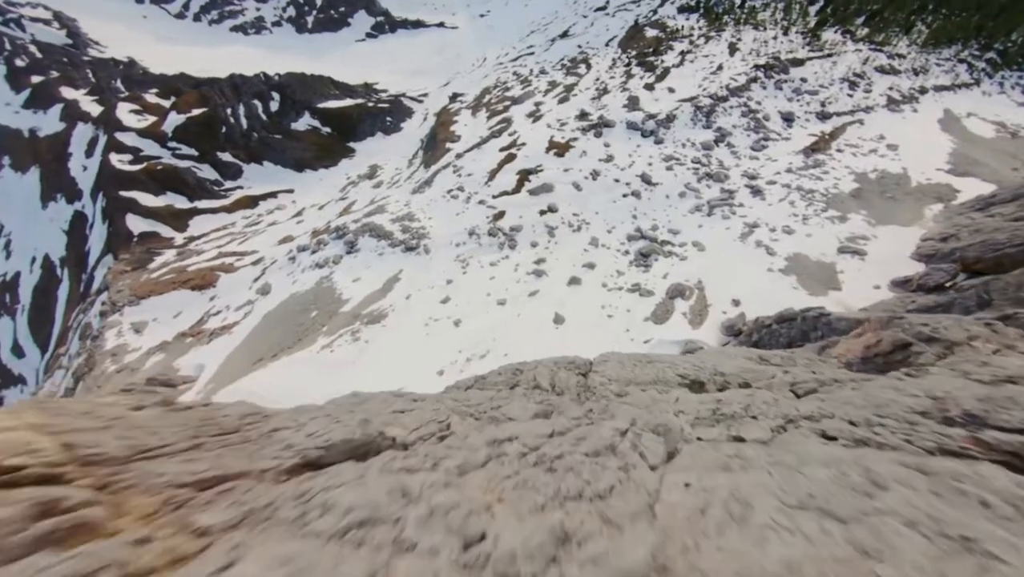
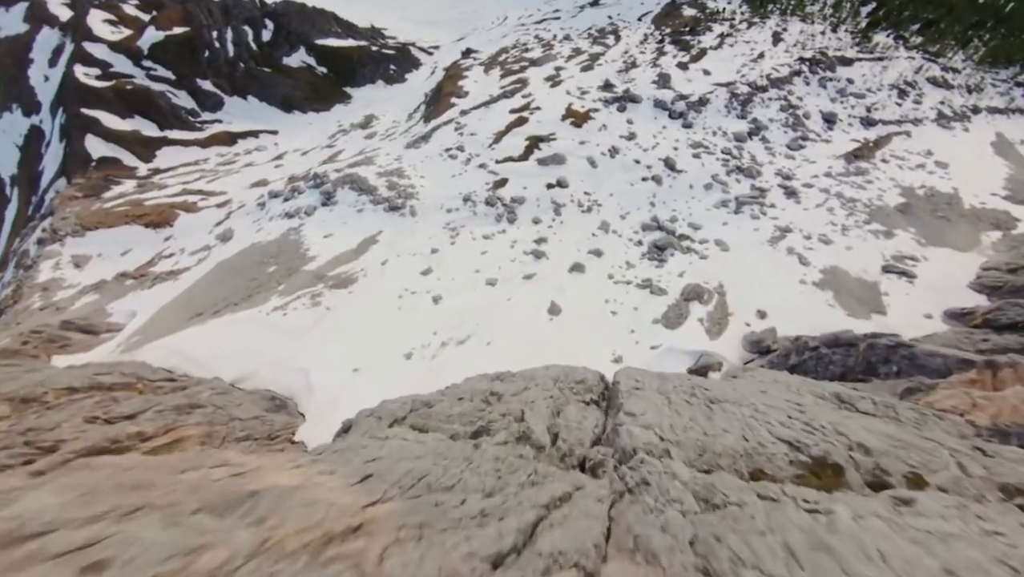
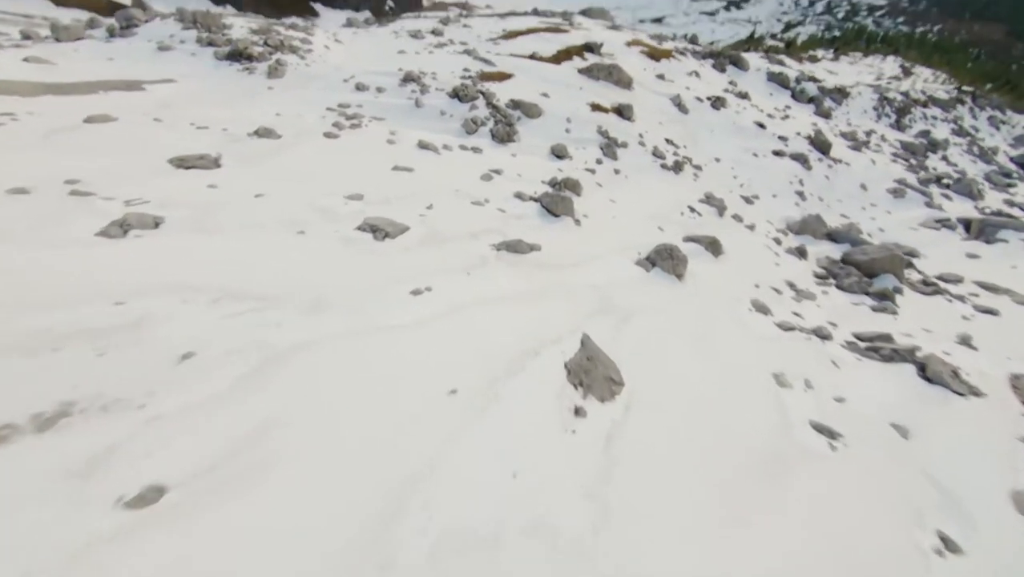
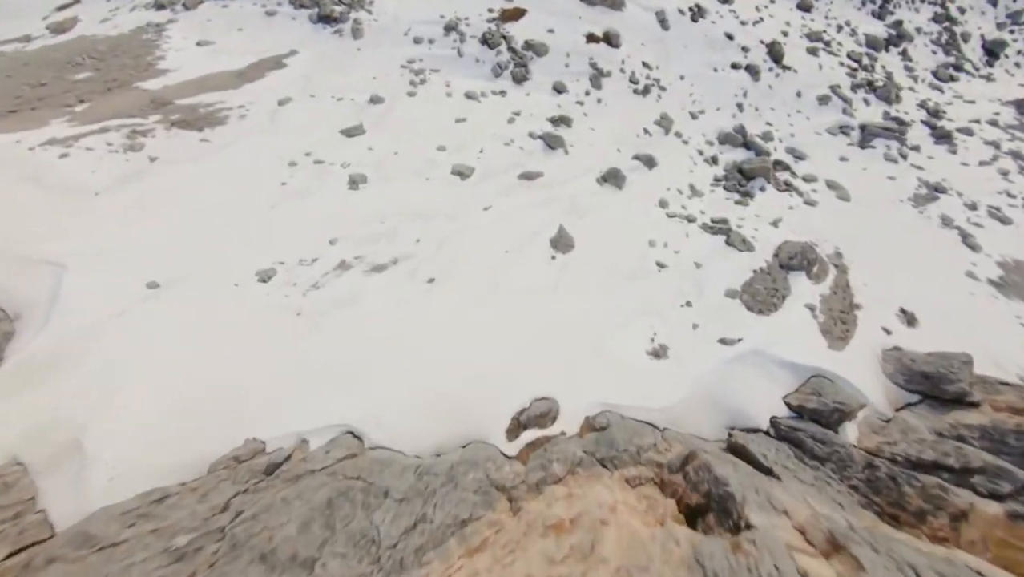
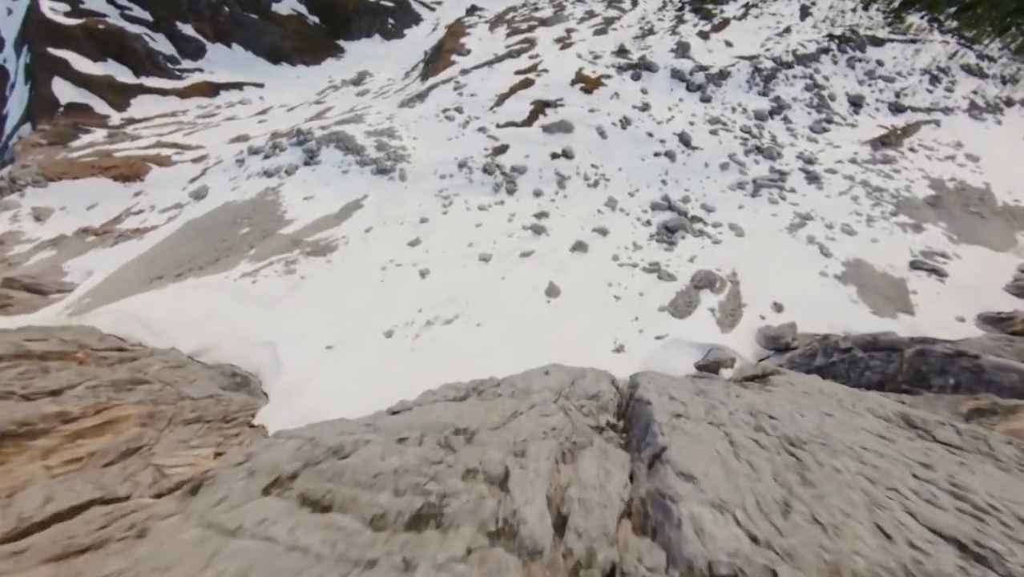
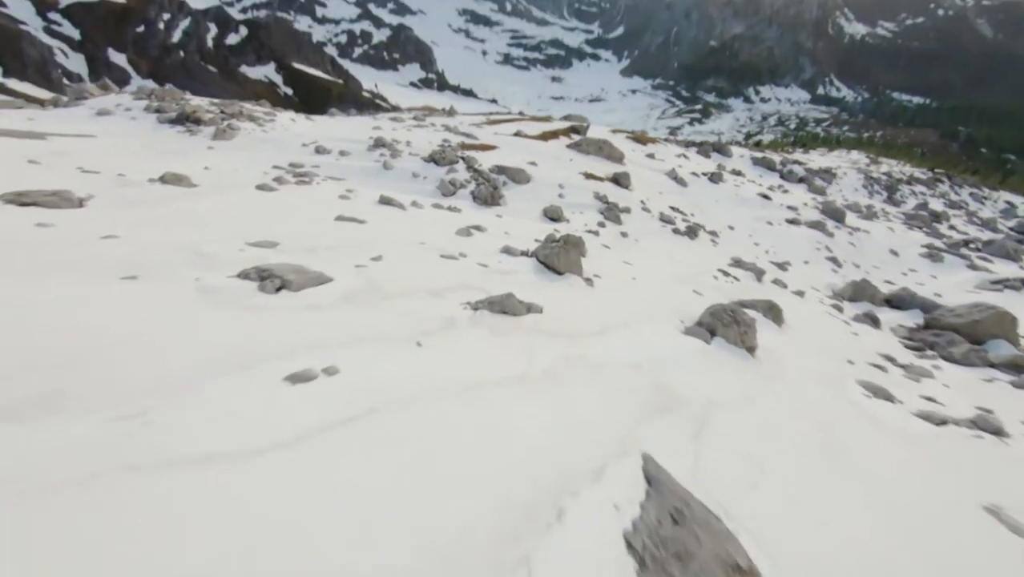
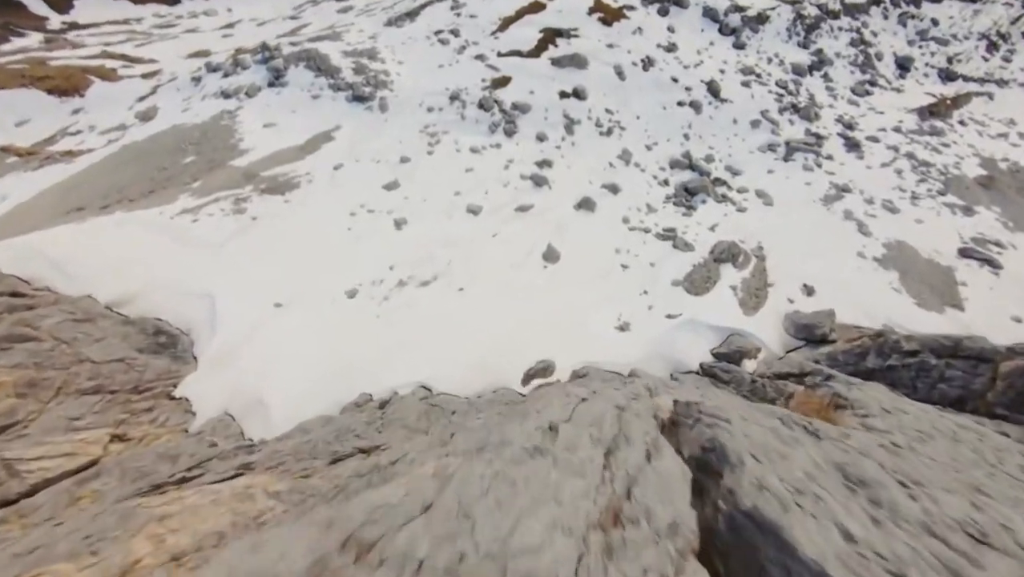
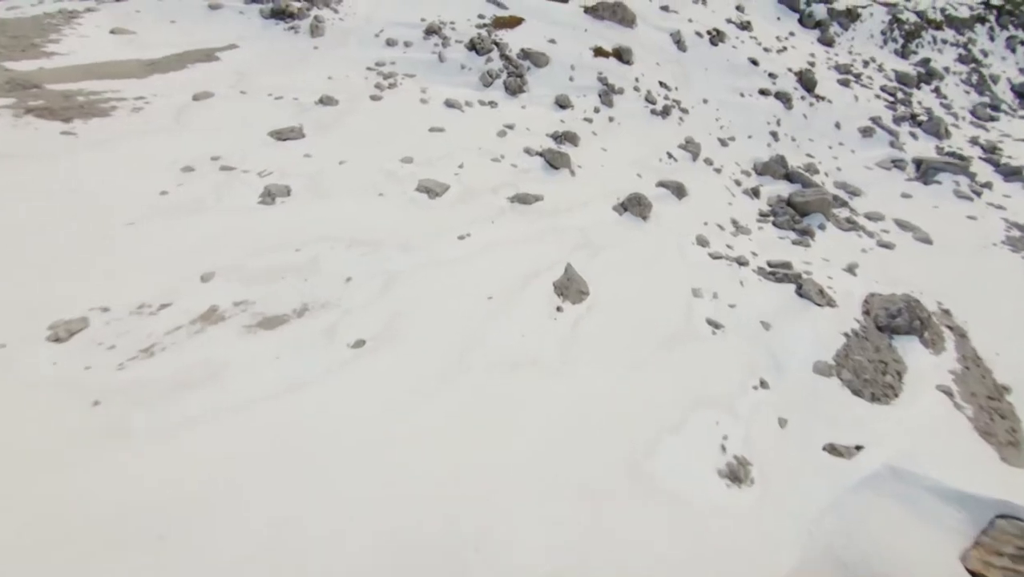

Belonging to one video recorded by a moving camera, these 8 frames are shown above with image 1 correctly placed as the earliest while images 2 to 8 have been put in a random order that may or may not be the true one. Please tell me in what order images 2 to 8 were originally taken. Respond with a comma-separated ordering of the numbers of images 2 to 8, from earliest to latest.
2, 5, 7, 4, 8, 3, 6
